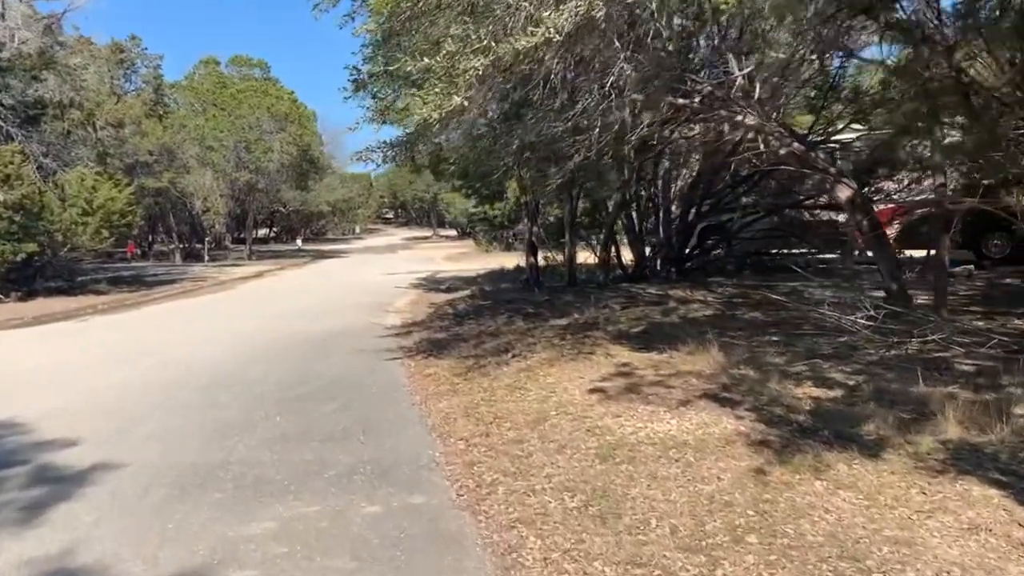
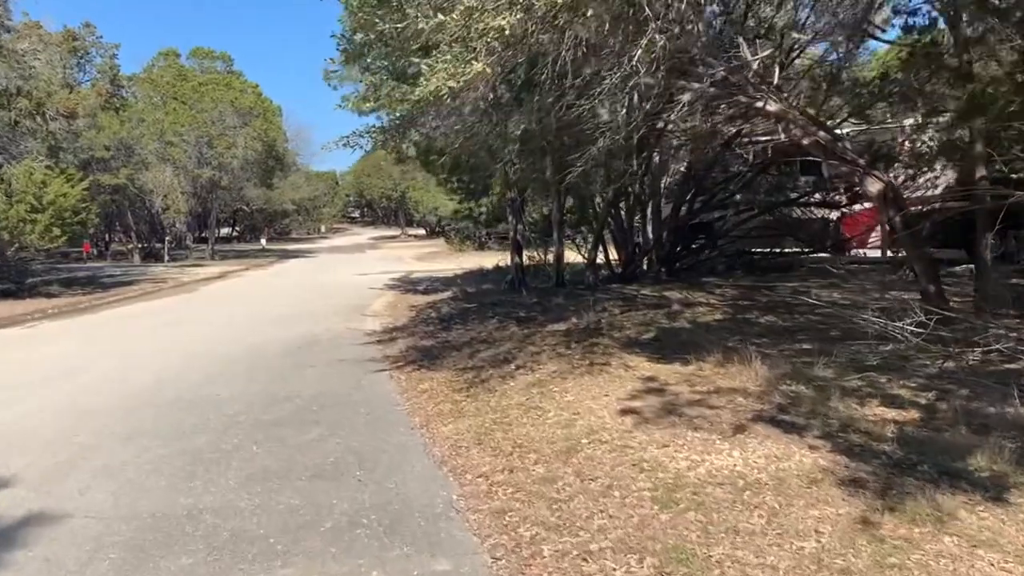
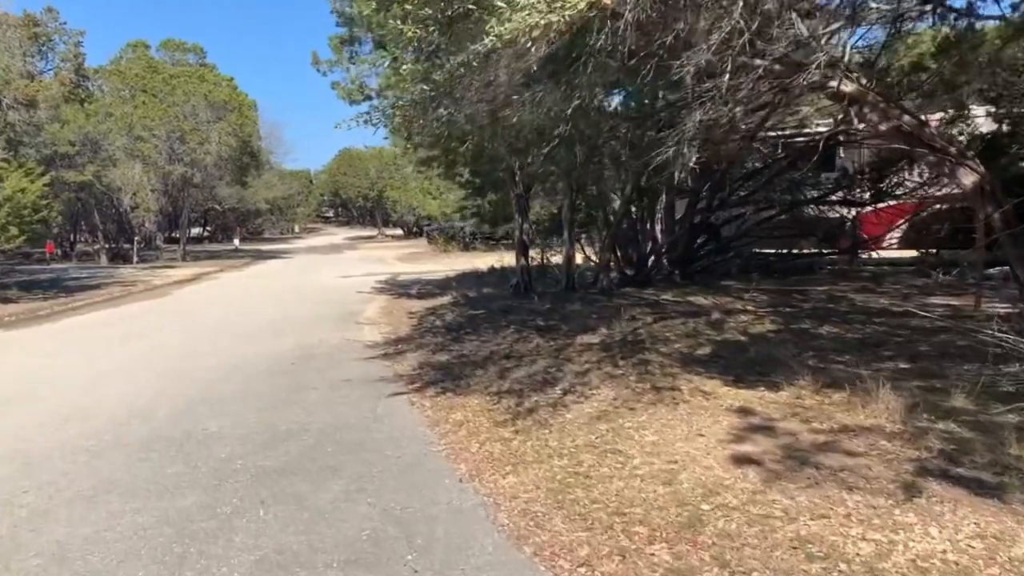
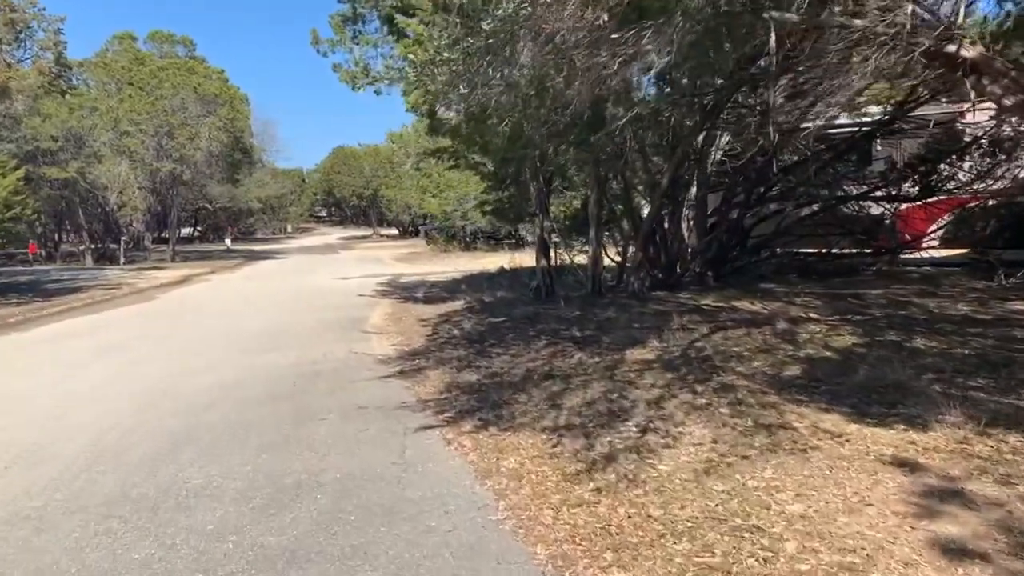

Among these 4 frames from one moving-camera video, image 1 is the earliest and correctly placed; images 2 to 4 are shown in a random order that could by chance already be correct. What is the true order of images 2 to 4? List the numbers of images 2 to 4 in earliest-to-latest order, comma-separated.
2, 3, 4
